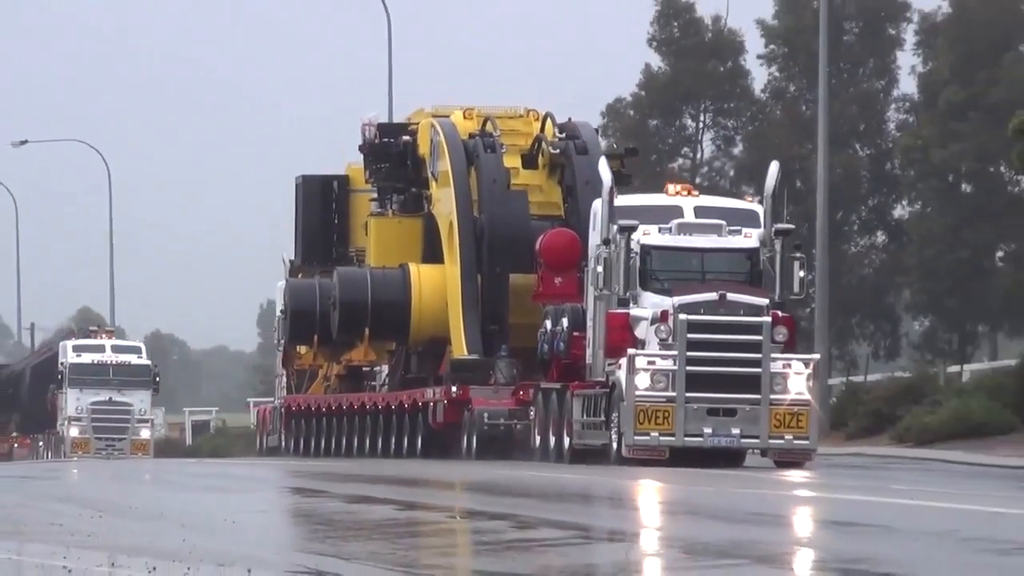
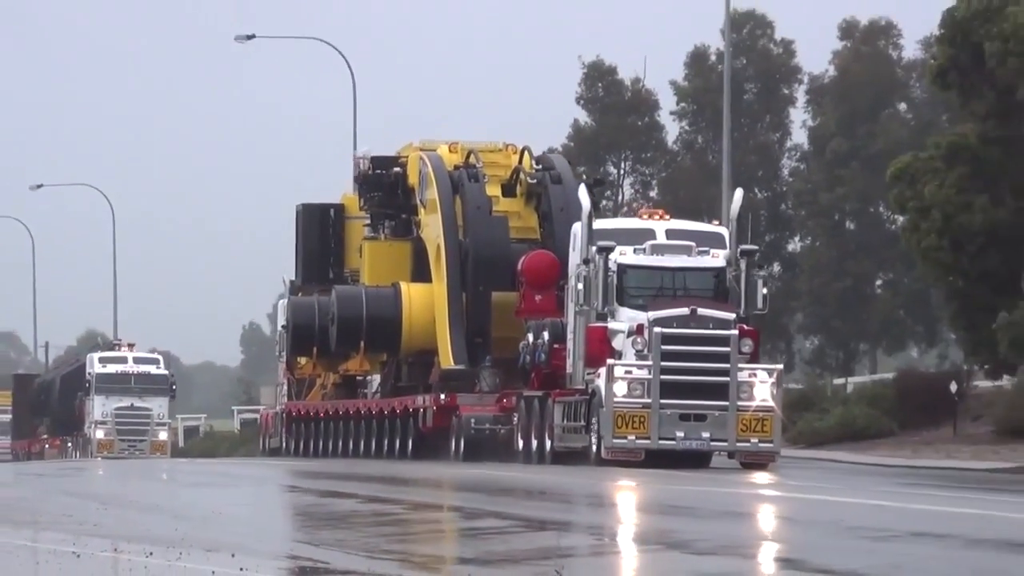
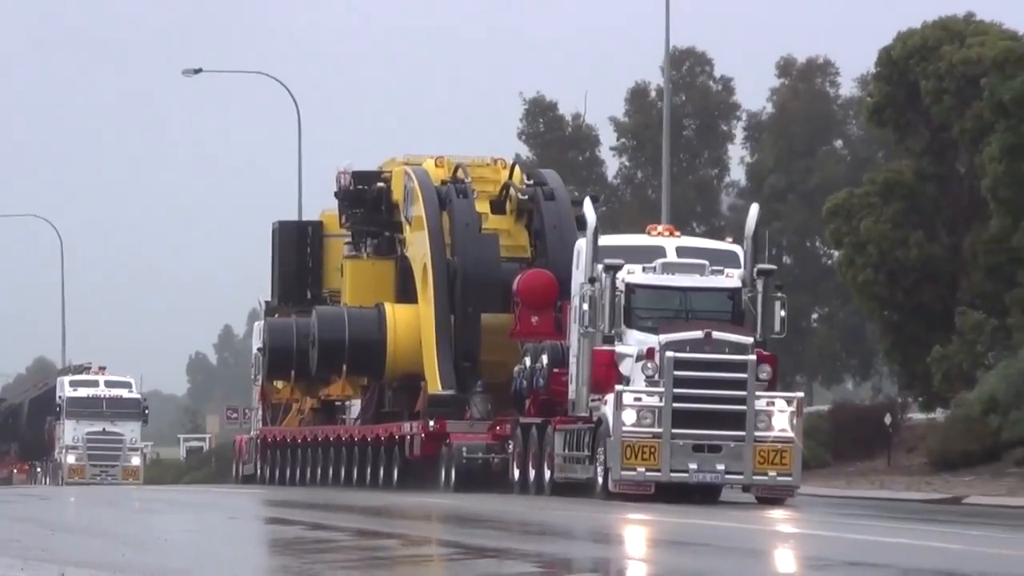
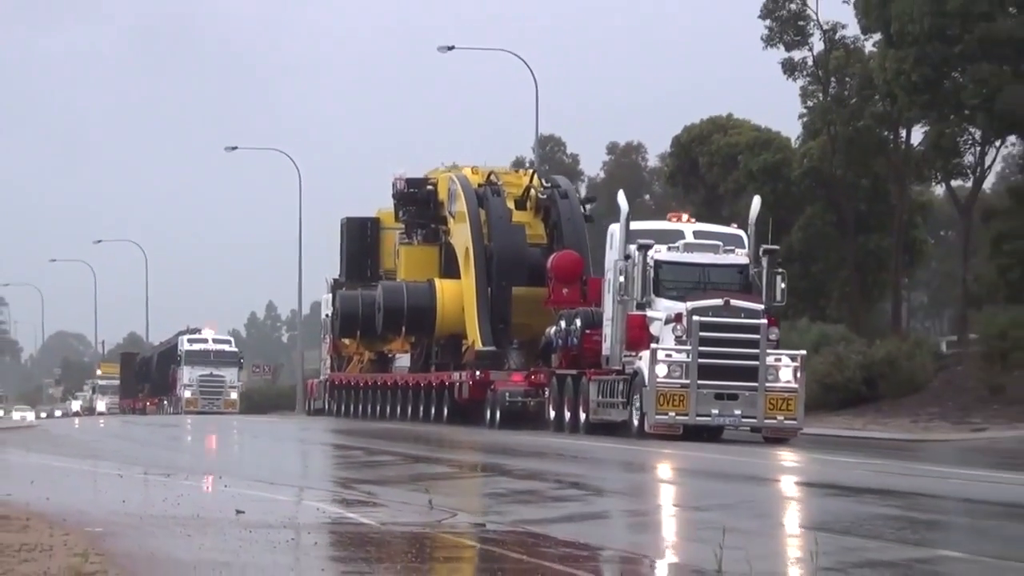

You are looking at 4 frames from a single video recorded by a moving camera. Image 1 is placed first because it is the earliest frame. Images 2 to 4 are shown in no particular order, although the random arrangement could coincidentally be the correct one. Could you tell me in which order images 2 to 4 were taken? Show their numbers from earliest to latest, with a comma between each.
2, 3, 4
